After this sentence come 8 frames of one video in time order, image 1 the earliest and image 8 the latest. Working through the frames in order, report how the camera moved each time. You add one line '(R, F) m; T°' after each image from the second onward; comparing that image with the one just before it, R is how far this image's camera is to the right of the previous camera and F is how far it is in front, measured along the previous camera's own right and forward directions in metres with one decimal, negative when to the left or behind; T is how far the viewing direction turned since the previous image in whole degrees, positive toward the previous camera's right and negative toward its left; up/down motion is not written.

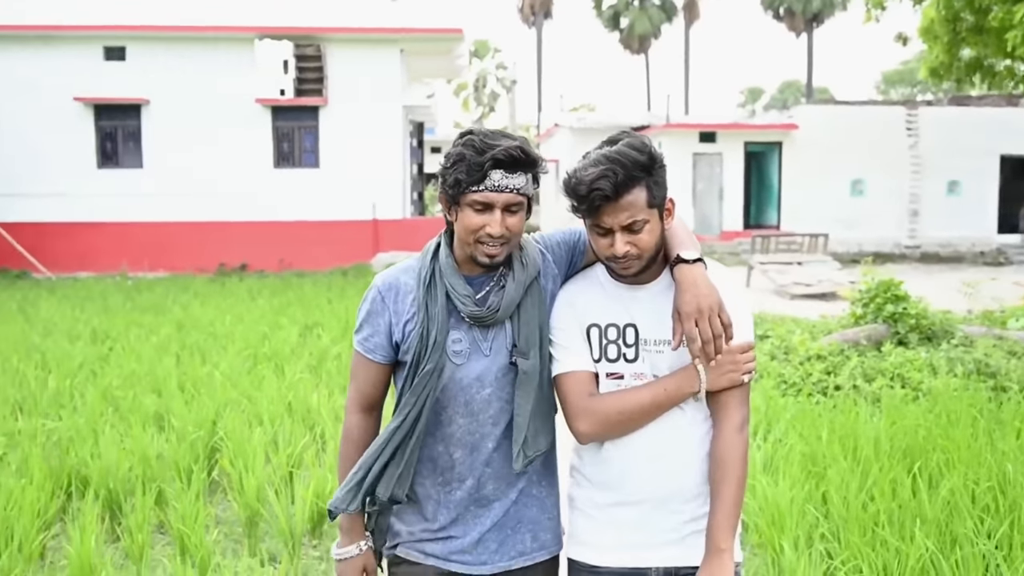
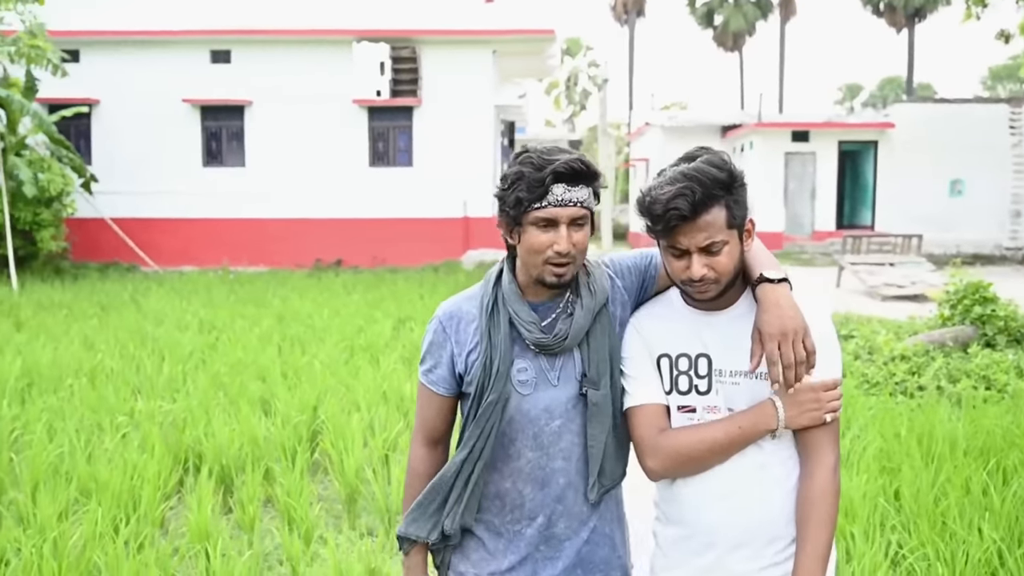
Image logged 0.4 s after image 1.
(0.0, -0.2) m; -5°
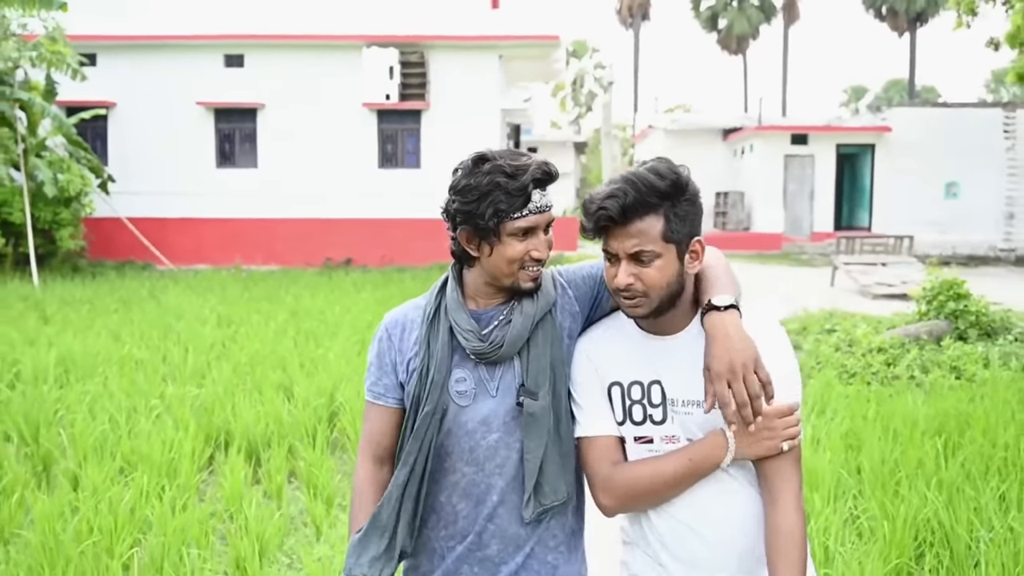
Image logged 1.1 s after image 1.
(0.0, -0.5) m; 0°
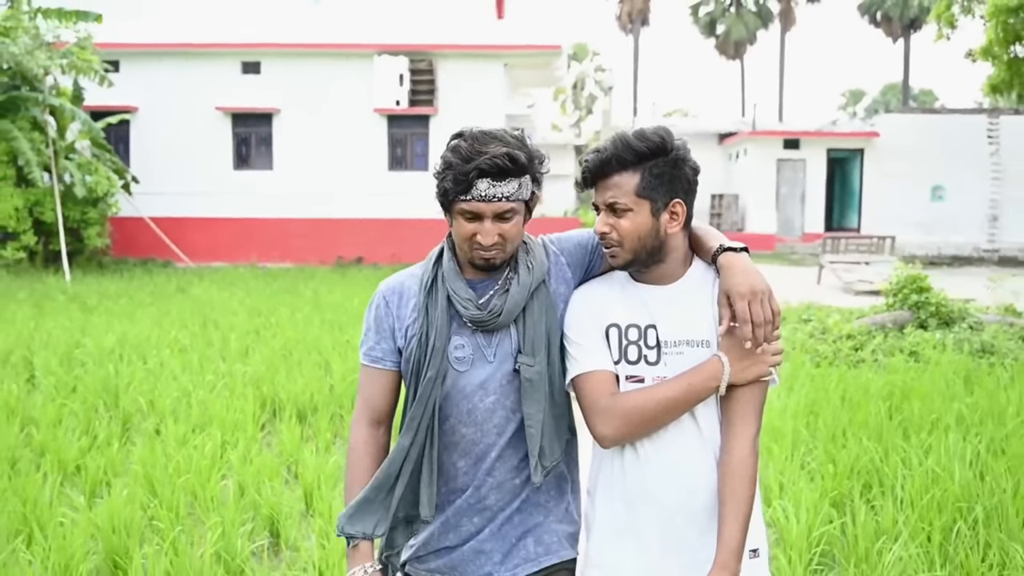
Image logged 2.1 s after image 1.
(-0.1, -0.8) m; 0°
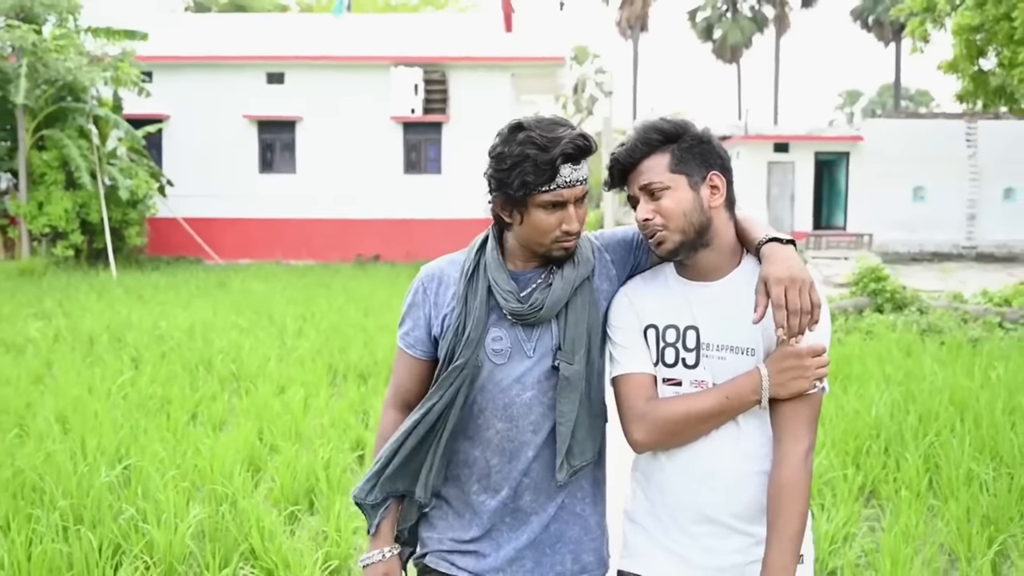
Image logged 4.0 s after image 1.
(-0.1, -1.3) m; 0°
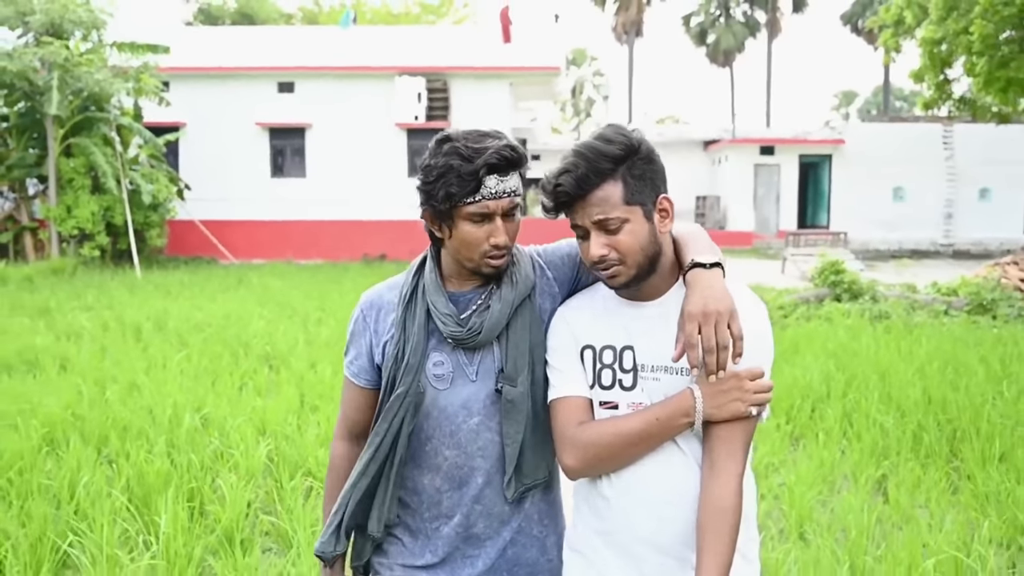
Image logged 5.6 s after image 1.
(0.0, -1.1) m; 0°
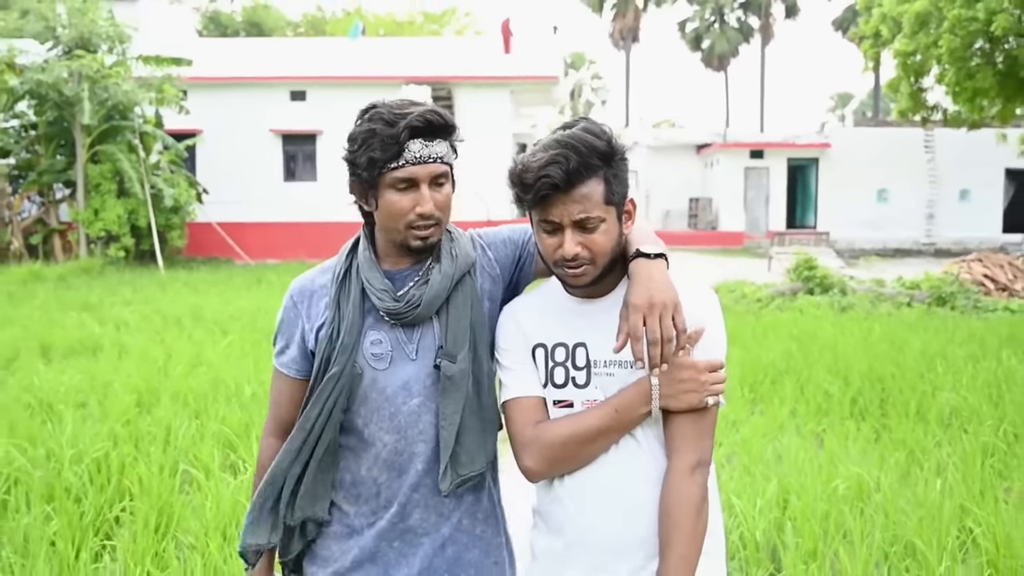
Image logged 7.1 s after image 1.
(0.0, -1.1) m; 0°
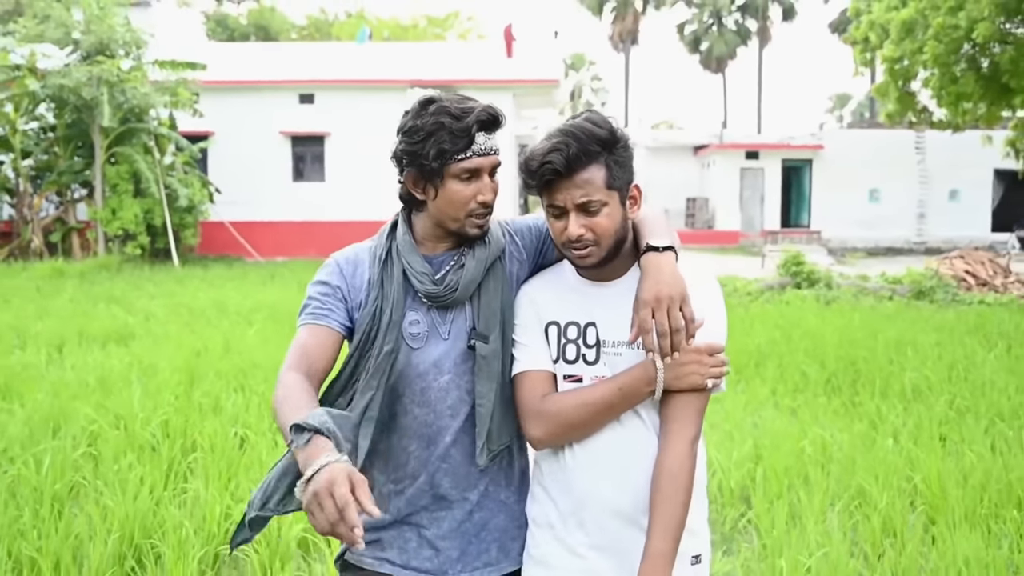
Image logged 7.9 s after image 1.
(-0.1, -0.7) m; 0°
